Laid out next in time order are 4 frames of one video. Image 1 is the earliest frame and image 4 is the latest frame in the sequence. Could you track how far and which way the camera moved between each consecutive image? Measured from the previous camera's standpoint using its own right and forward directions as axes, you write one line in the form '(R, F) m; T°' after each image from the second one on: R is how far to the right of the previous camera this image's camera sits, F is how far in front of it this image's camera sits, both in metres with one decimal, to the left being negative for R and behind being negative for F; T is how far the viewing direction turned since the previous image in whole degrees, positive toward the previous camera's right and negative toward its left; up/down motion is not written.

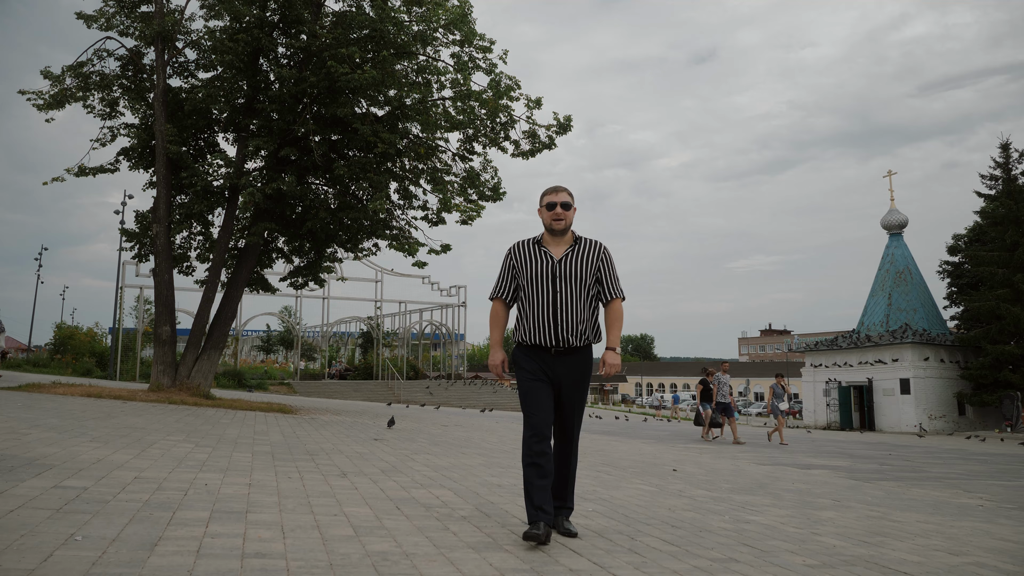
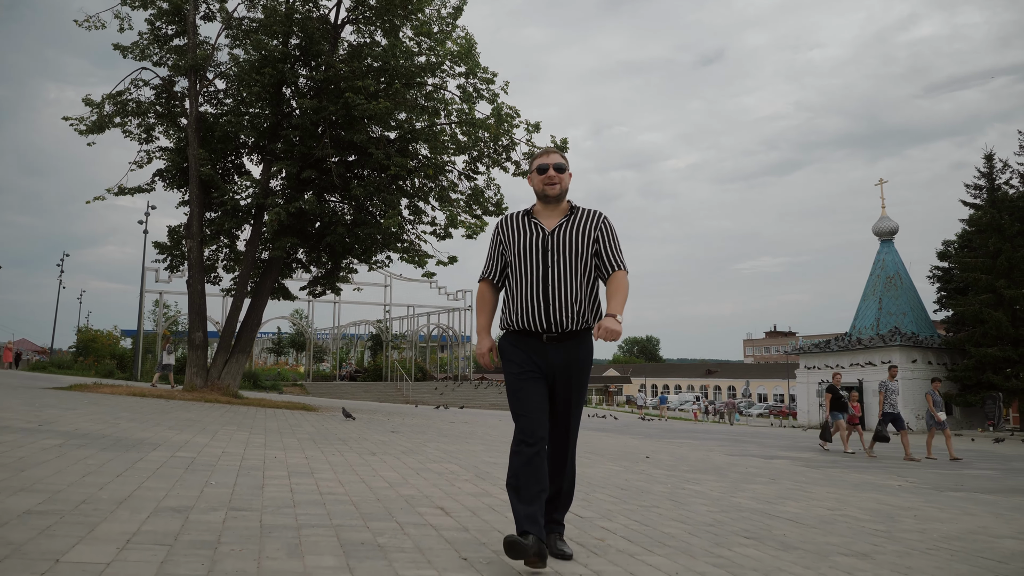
(+0.1, -1.5) m; -1°
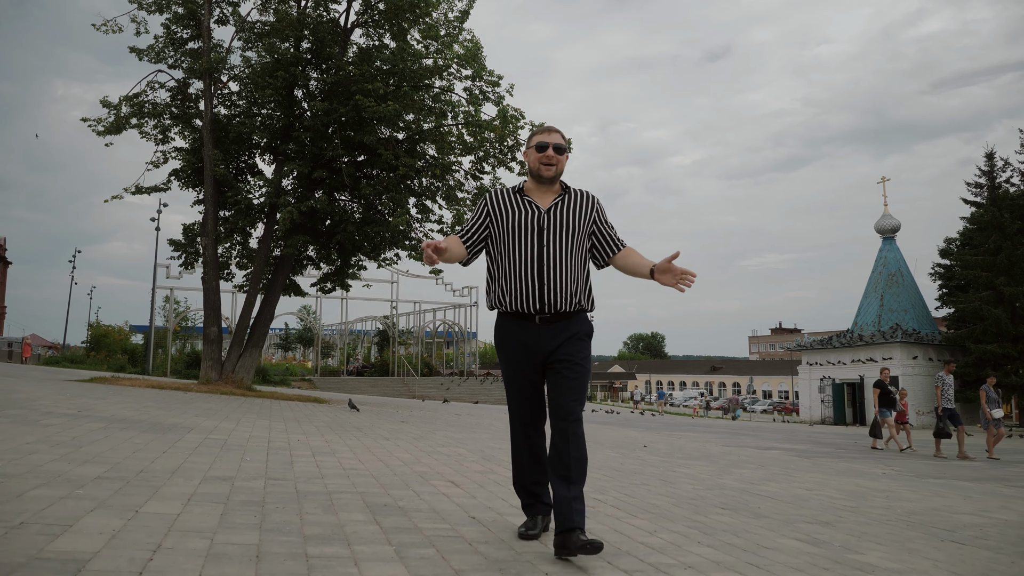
(0.0, -0.5) m; 0°
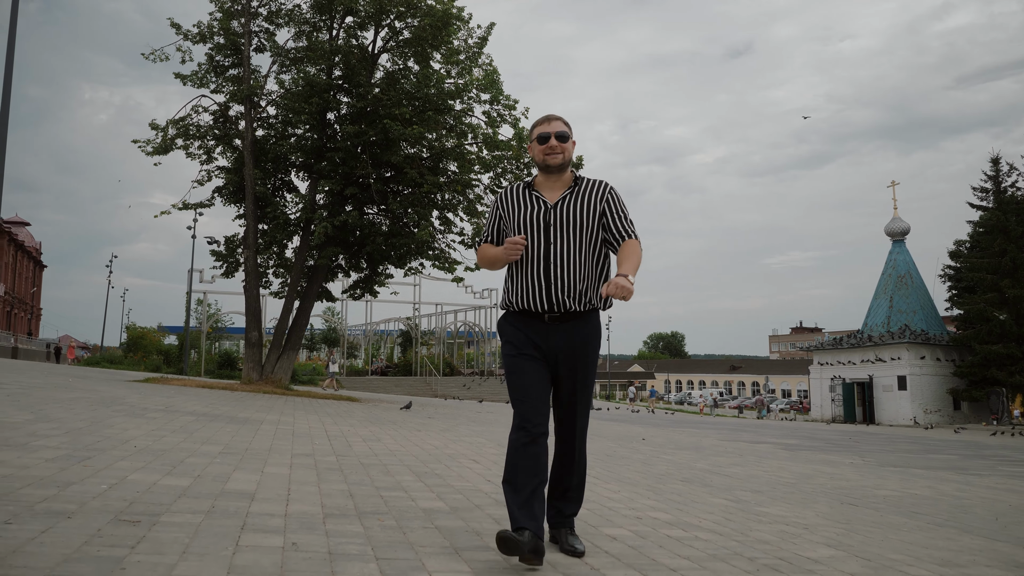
(+0.1, -1.5) m; -2°
